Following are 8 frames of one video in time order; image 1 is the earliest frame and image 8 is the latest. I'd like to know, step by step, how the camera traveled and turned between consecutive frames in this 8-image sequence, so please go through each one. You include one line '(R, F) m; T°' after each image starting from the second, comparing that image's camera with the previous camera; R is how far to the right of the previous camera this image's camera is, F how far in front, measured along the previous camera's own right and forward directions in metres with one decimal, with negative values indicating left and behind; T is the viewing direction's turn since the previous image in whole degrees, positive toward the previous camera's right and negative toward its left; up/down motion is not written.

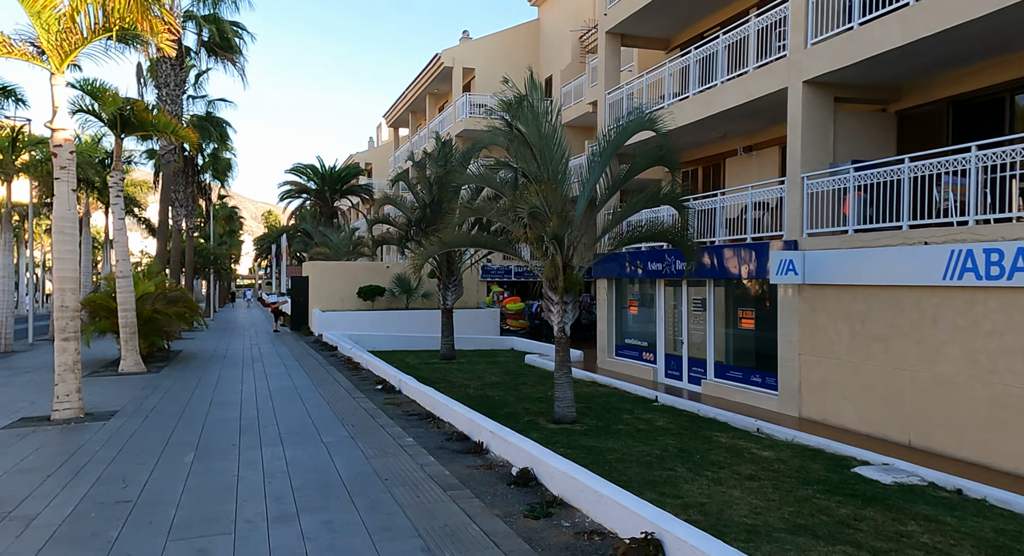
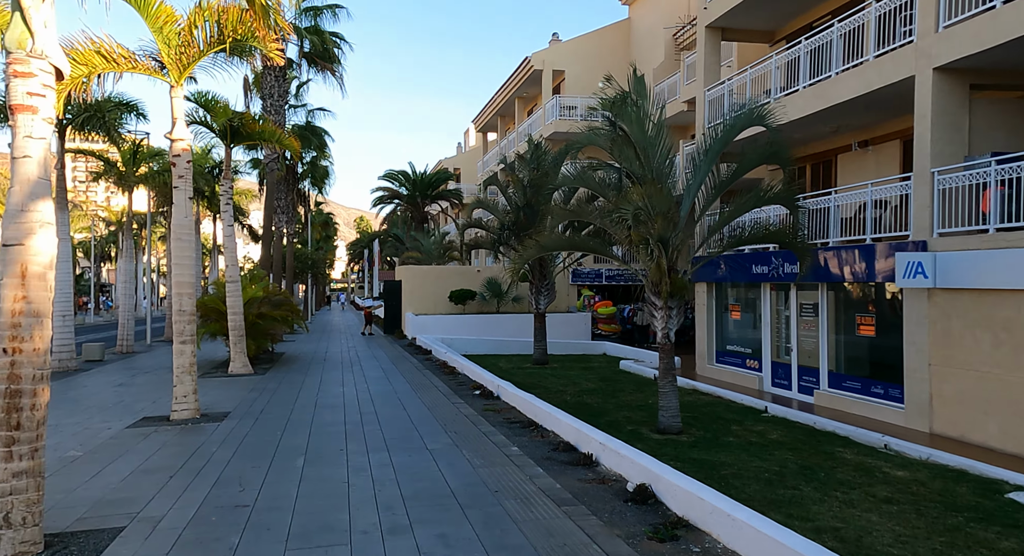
(-0.3, +0.3) m; -7°
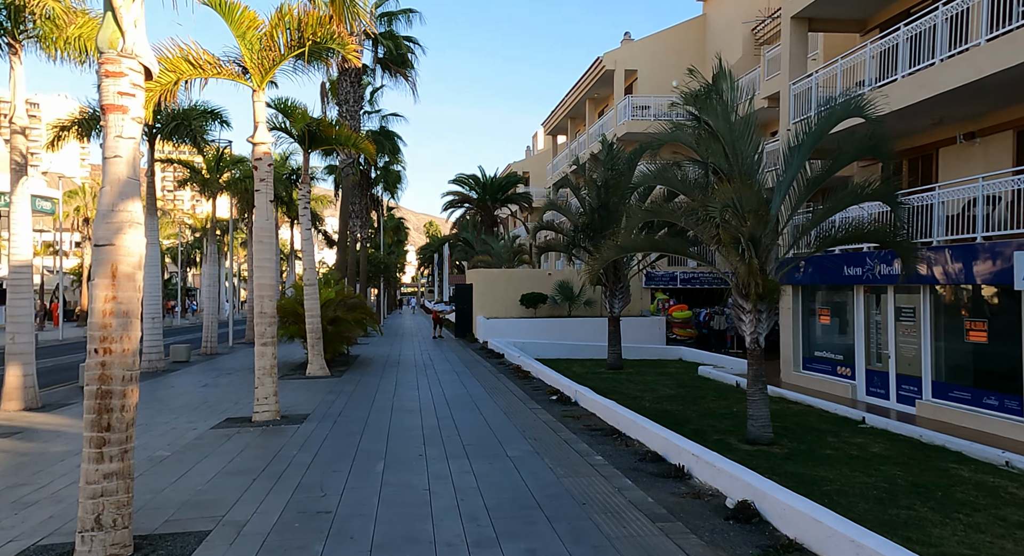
(-0.2, +0.3) m; -6°
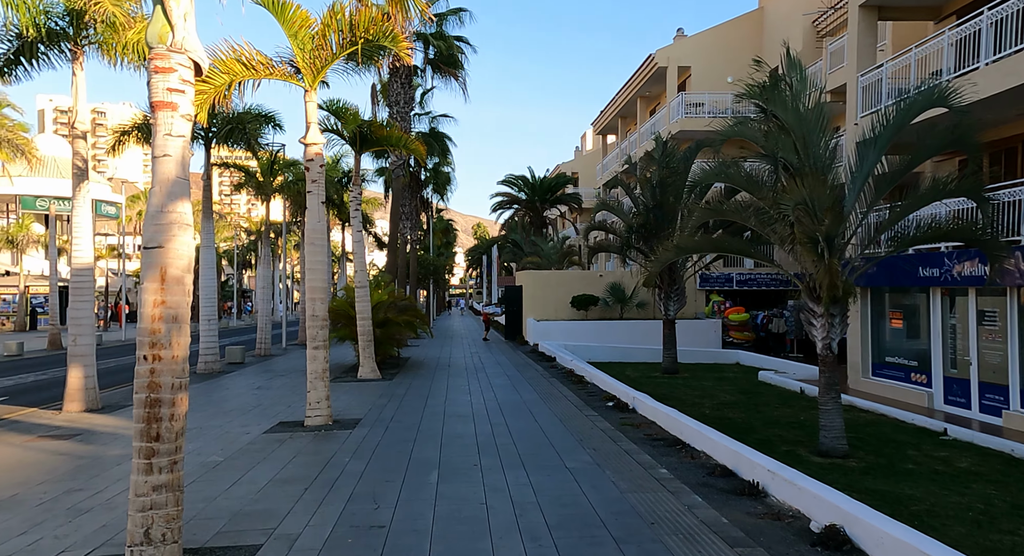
(-0.1, +0.3) m; -4°
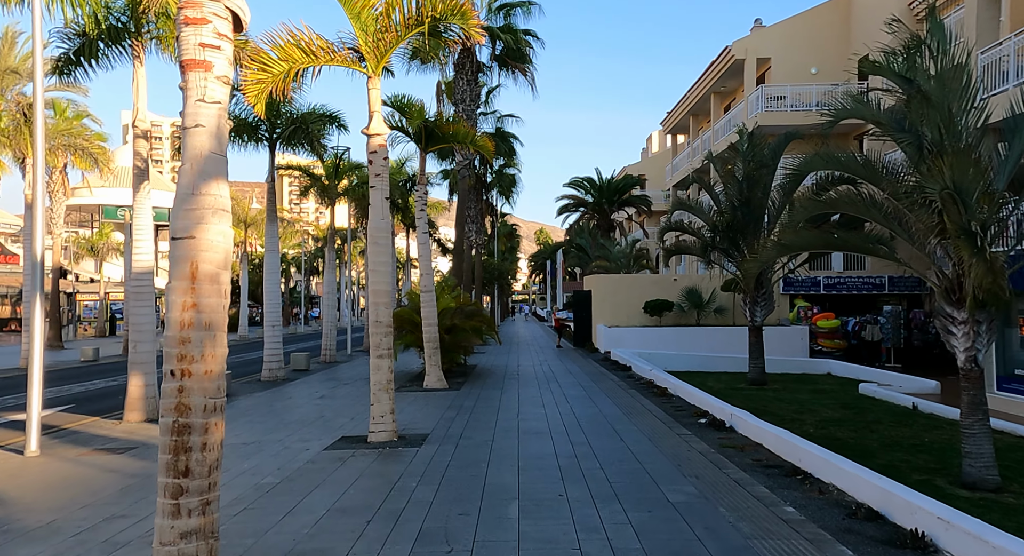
(-0.3, +0.9) m; -5°
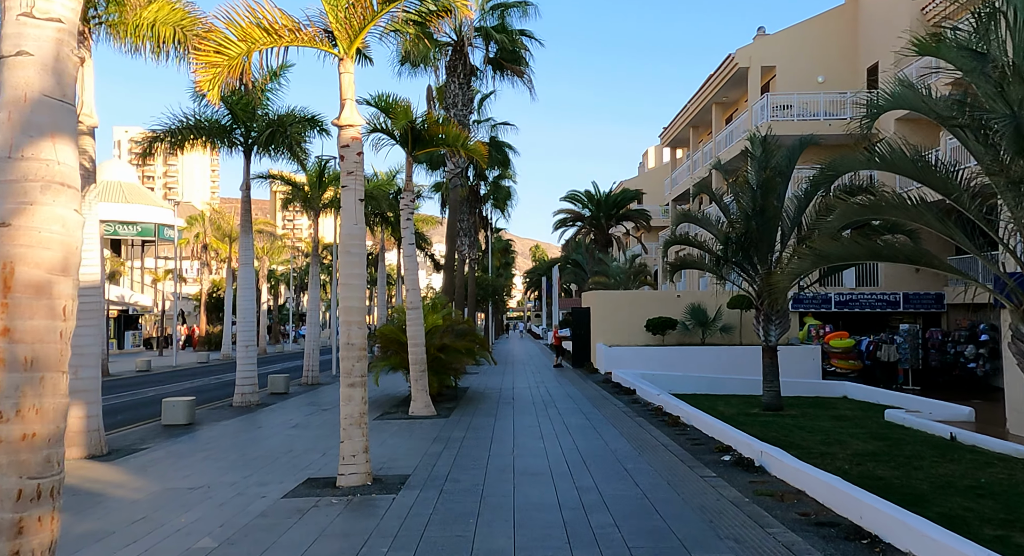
(0.0, +1.2) m; 0°
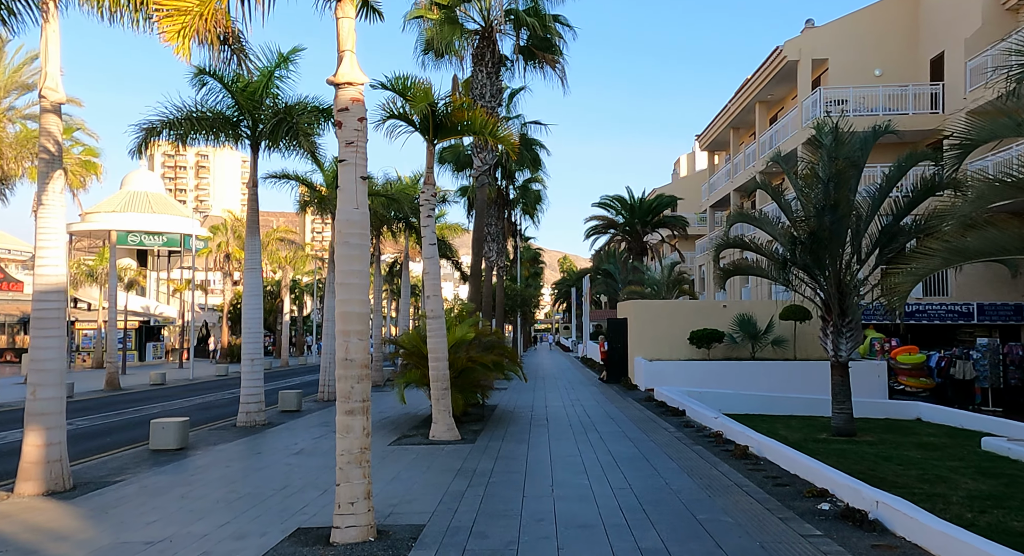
(-0.1, +1.6) m; -2°
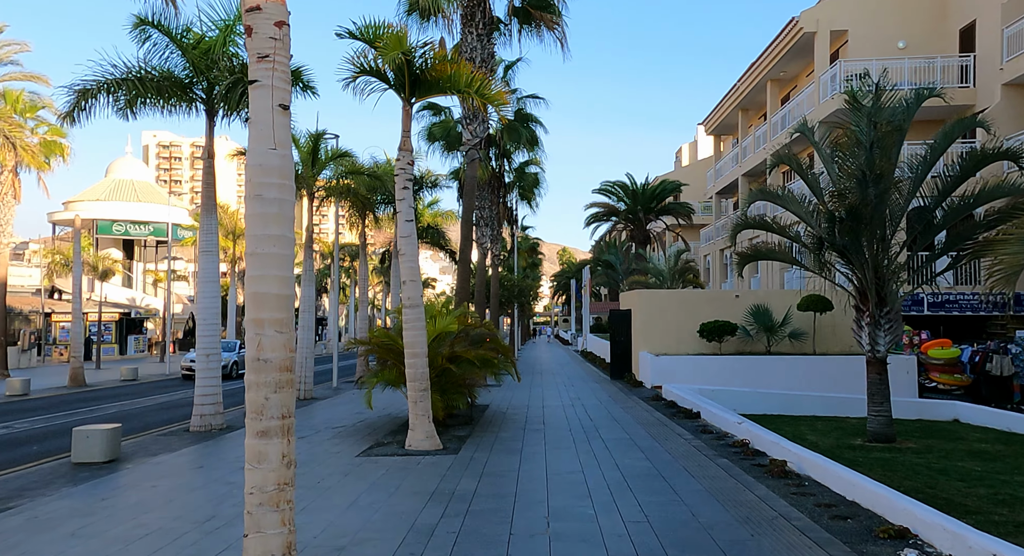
(+0.1, +1.6) m; 0°
